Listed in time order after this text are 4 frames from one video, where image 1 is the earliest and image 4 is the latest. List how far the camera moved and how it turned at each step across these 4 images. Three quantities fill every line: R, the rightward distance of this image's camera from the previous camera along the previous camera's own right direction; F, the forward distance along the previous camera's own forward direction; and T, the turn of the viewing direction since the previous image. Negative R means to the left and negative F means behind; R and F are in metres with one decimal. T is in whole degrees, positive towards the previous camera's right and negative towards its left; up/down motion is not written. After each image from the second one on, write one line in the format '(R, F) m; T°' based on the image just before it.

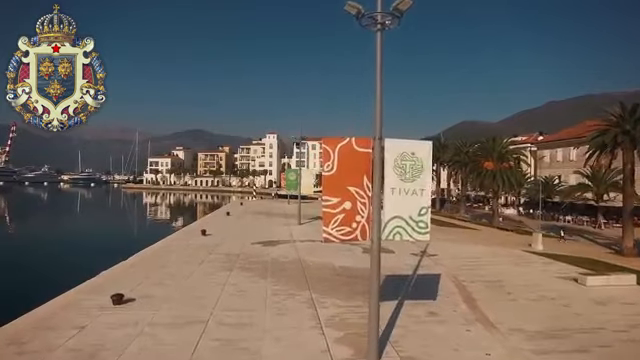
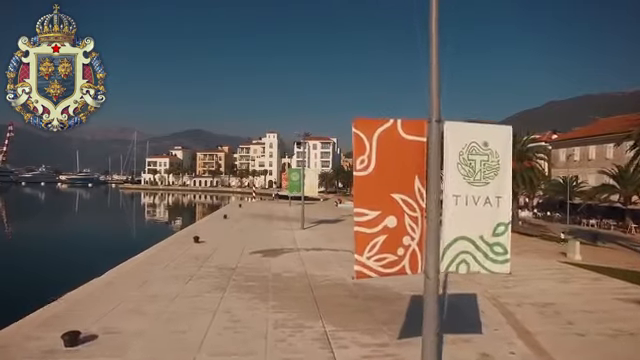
(-0.4, +3.4) m; 0°
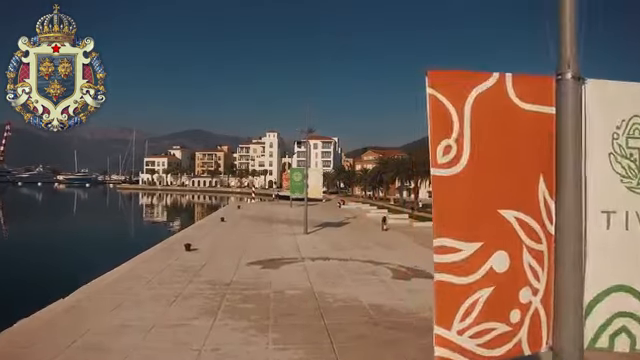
(-0.3, +3.1) m; 0°
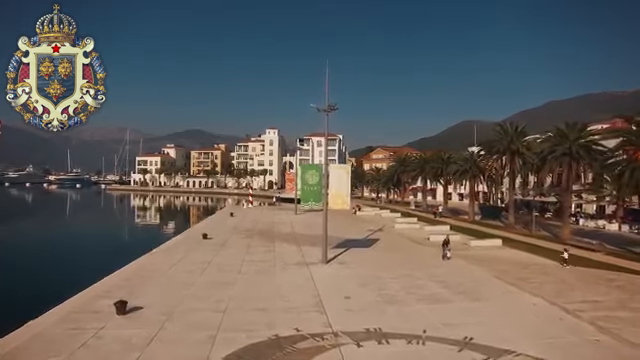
(-1.2, +11.8) m; 0°
